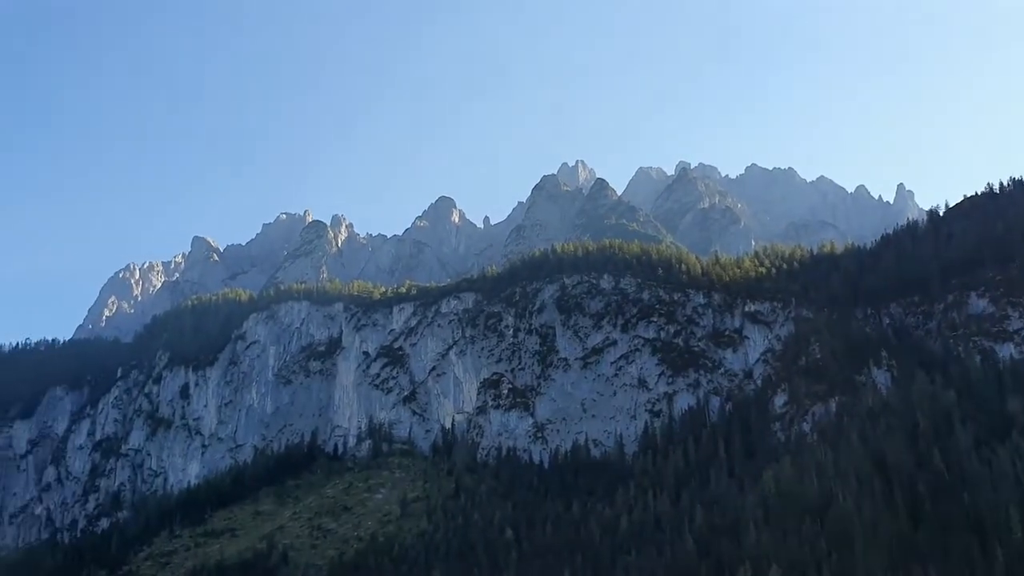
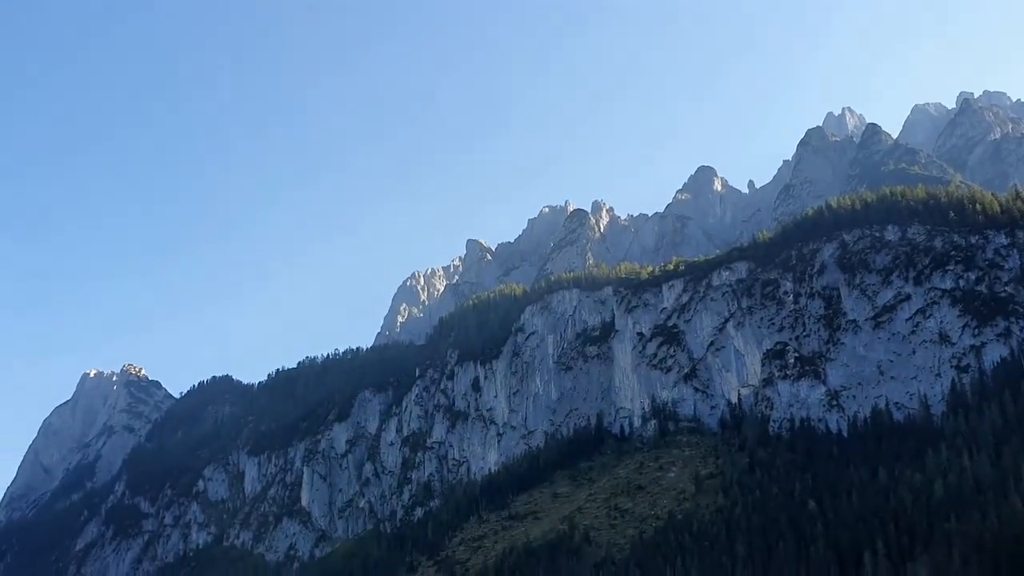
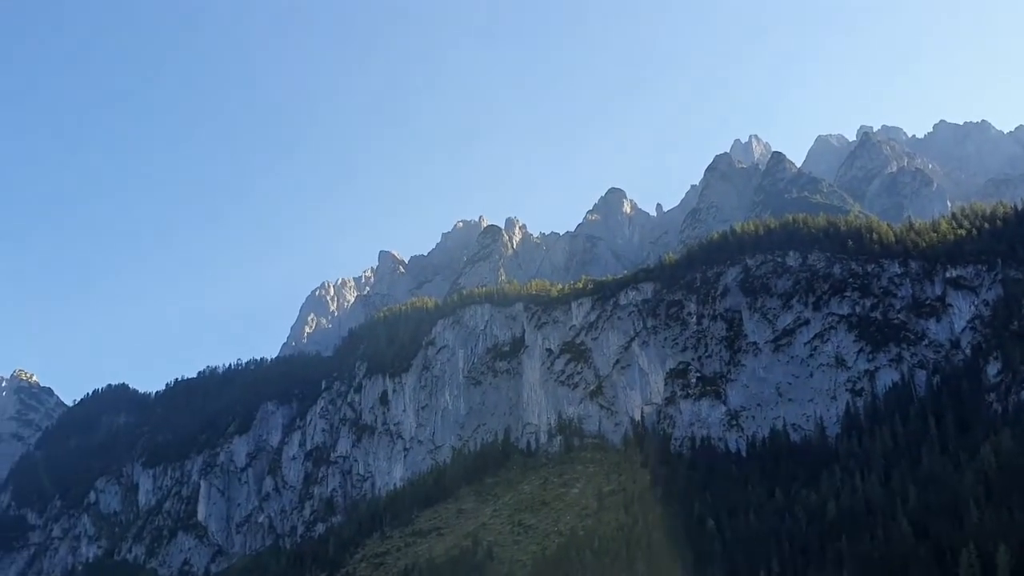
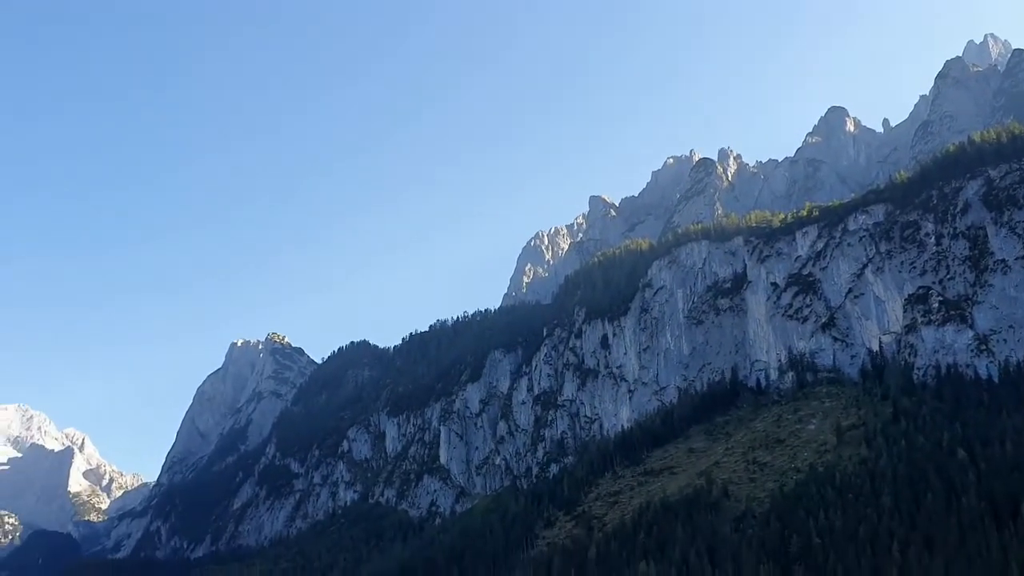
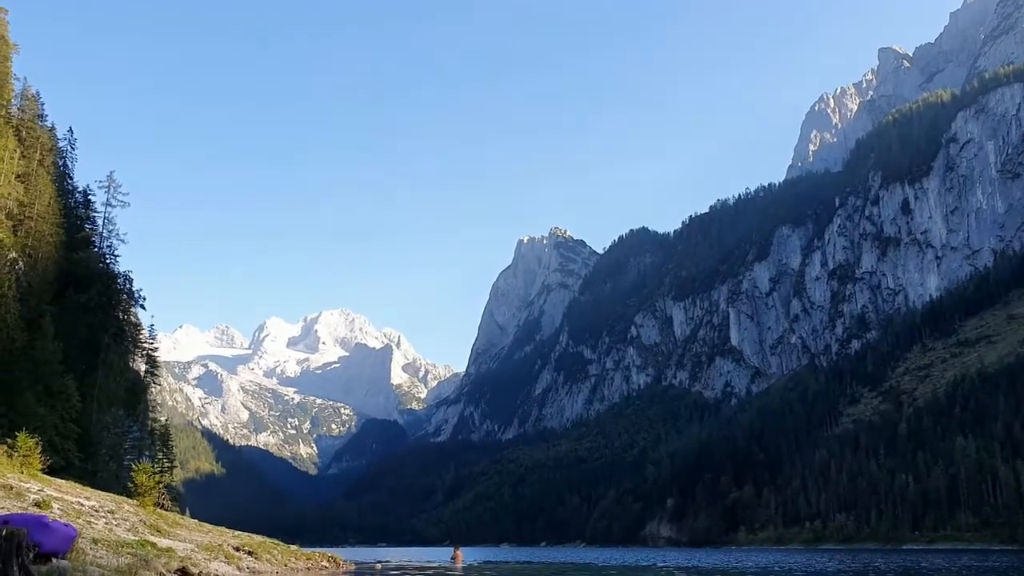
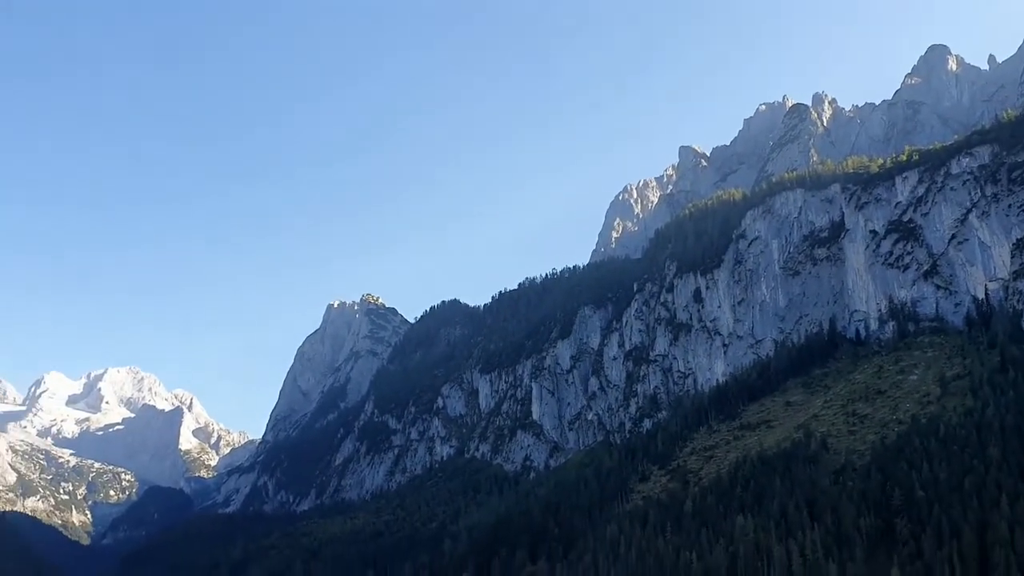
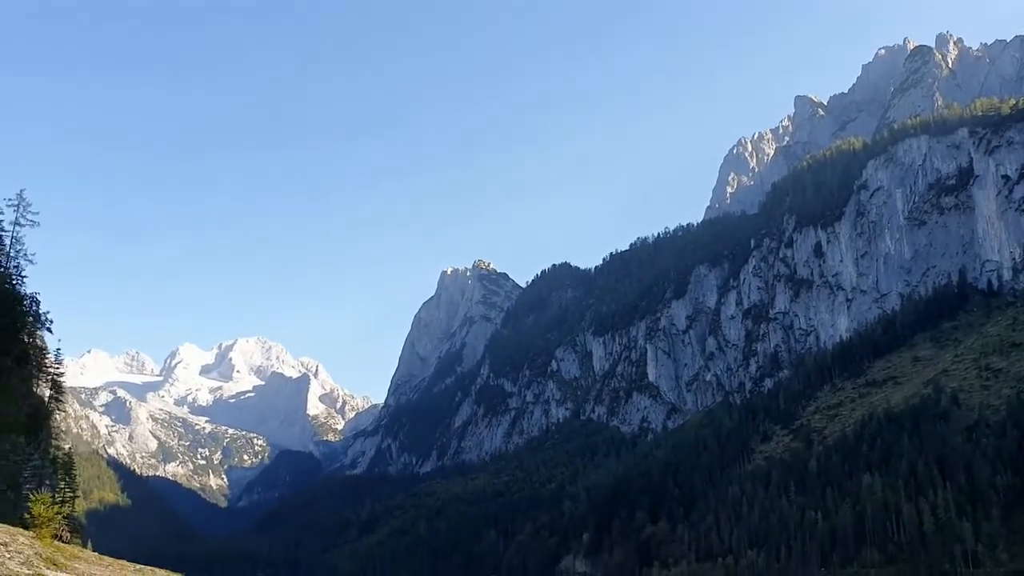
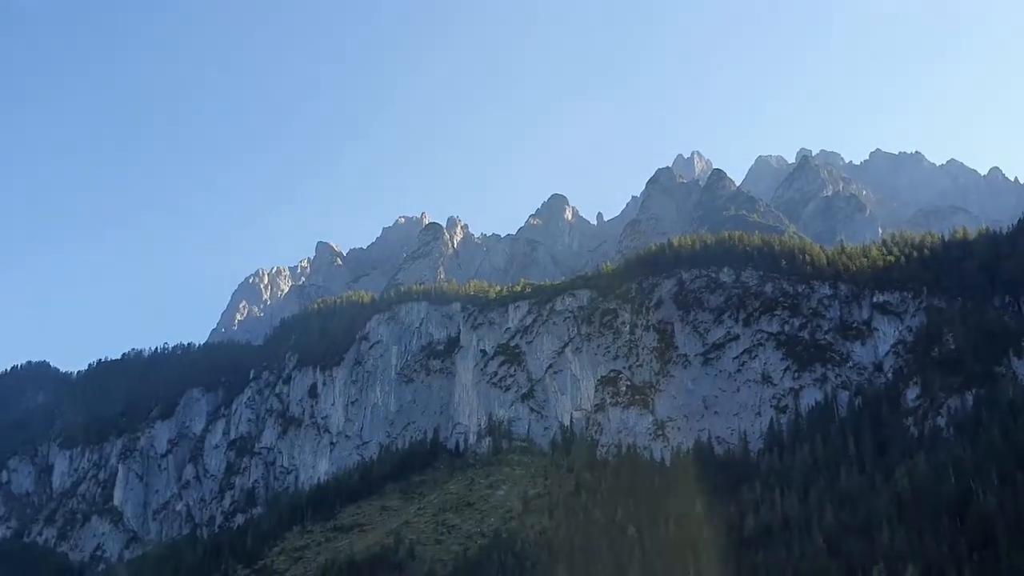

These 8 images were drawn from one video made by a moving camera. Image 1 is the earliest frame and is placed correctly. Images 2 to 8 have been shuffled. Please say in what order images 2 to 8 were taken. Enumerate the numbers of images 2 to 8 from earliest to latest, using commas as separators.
8, 3, 2, 4, 6, 7, 5
